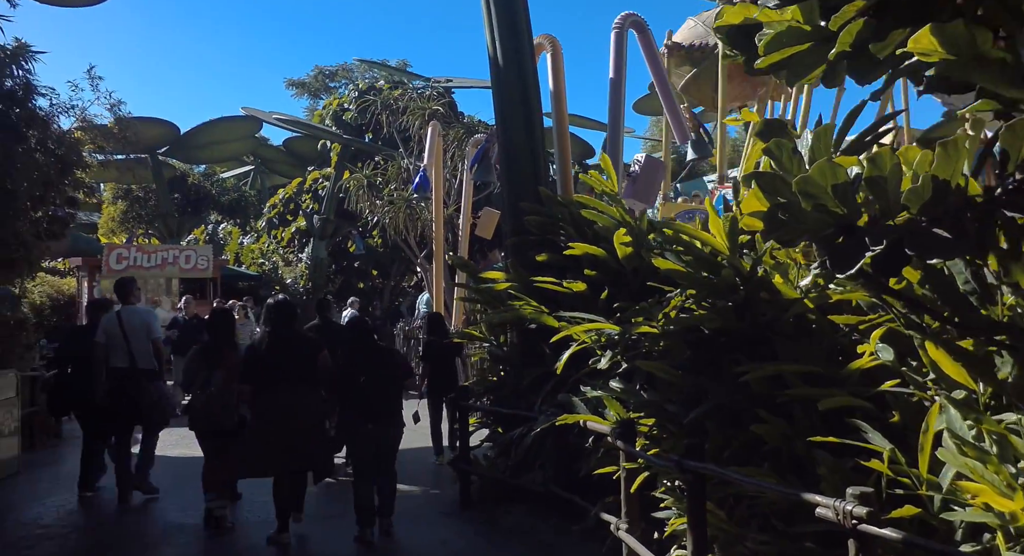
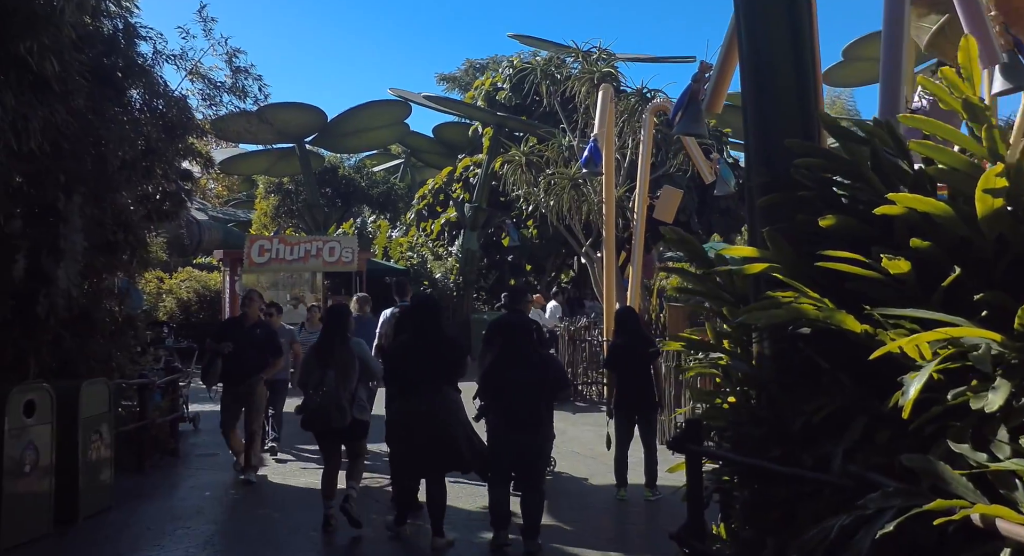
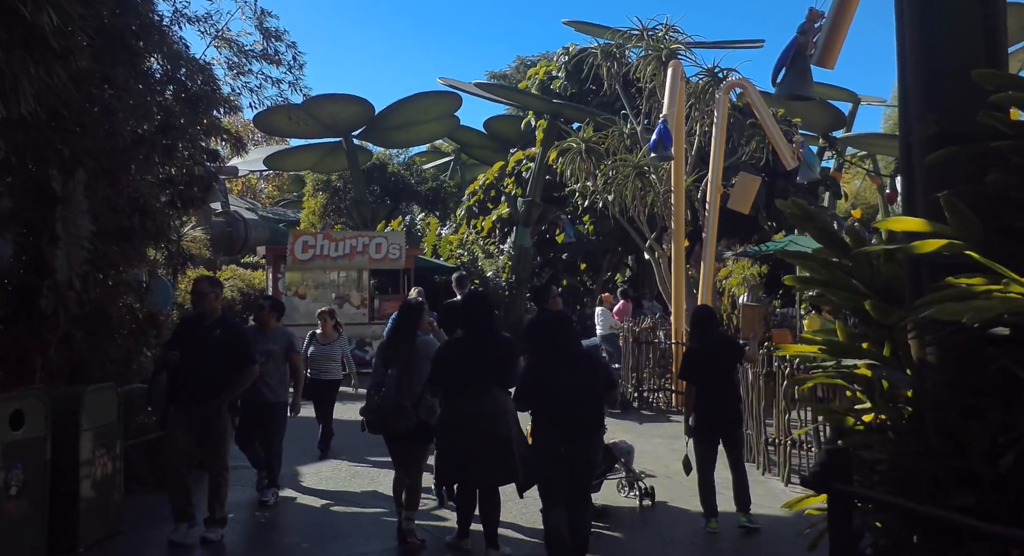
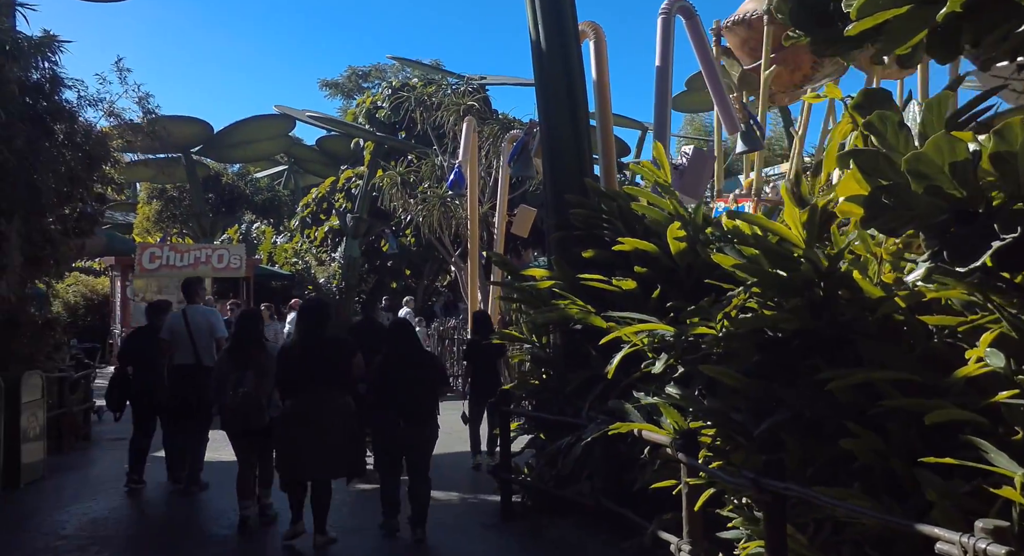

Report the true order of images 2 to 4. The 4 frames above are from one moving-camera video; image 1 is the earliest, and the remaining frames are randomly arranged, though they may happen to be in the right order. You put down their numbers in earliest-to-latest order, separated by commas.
4, 2, 3
